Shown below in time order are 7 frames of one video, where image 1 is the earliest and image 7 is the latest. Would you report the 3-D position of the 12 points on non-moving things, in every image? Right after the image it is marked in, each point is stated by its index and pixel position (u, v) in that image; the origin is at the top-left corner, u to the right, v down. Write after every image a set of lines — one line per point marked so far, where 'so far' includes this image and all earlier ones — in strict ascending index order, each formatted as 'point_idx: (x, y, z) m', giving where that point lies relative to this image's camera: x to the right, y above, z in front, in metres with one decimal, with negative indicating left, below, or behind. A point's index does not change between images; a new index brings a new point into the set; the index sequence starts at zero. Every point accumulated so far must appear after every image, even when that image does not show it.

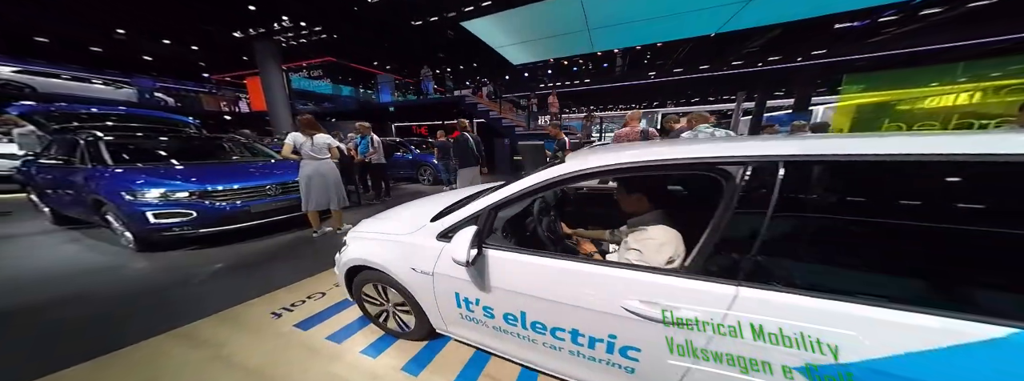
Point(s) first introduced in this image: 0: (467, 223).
0: (-0.3, -0.2, +1.0) m
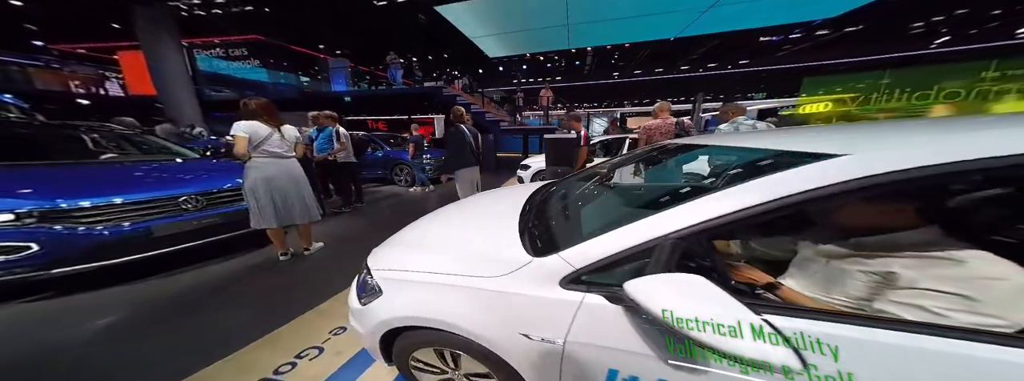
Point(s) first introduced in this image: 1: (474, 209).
0: (+0.2, -0.2, +0.5) m
1: (-0.3, -0.1, +1.4) m
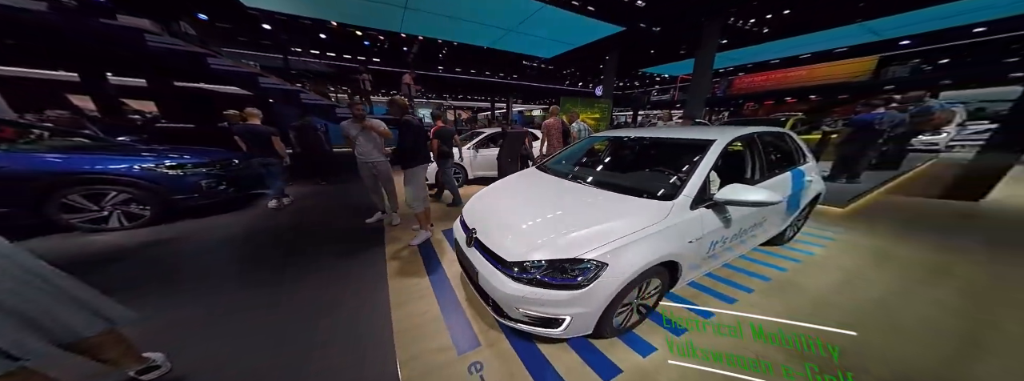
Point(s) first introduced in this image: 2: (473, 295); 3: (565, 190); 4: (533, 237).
0: (+1.3, 0.0, +1.5) m
1: (+0.2, -0.1, +1.7) m
2: (-0.2, -0.8, +1.7) m
3: (+0.4, 0.0, +1.8) m
4: (+0.1, -0.3, +1.2) m
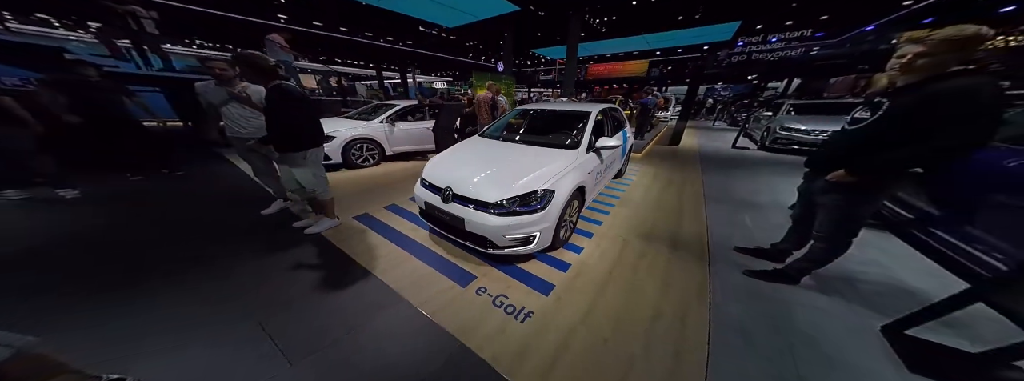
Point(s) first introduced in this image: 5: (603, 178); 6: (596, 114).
0: (+0.8, +0.5, +2.4) m
1: (-0.2, +0.3, +2.1) m
2: (-0.5, -0.5, +2.1) m
3: (-0.1, +0.4, +2.3) m
4: (-0.1, 0.0, +1.7) m
5: (+1.0, +0.1, +2.7) m
6: (+1.0, +0.9, +2.8) m
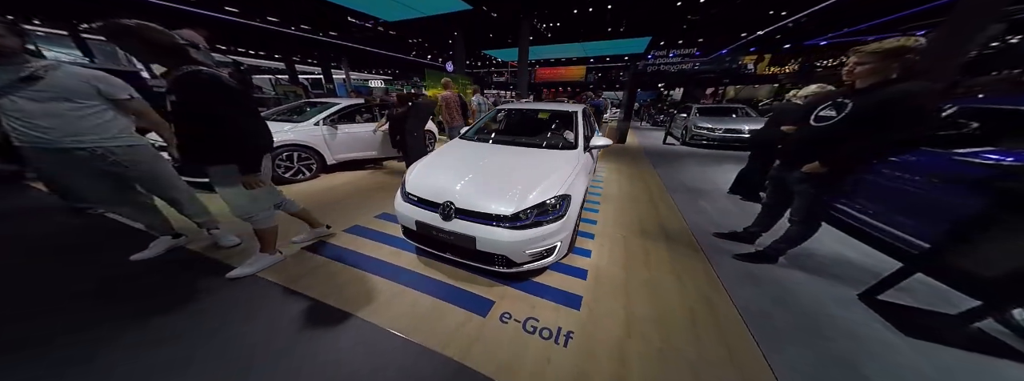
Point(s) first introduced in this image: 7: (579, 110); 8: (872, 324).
0: (+0.7, +0.5, +2.4) m
1: (-0.2, +0.2, +1.9) m
2: (-0.5, -0.6, +1.8) m
3: (-0.2, +0.3, +2.1) m
4: (0.0, 0.0, +1.5) m
5: (+0.8, +0.1, +2.7) m
6: (+0.7, +0.9, +2.8) m
7: (+0.8, +1.0, +2.8) m
8: (+1.8, -0.7, +1.1) m
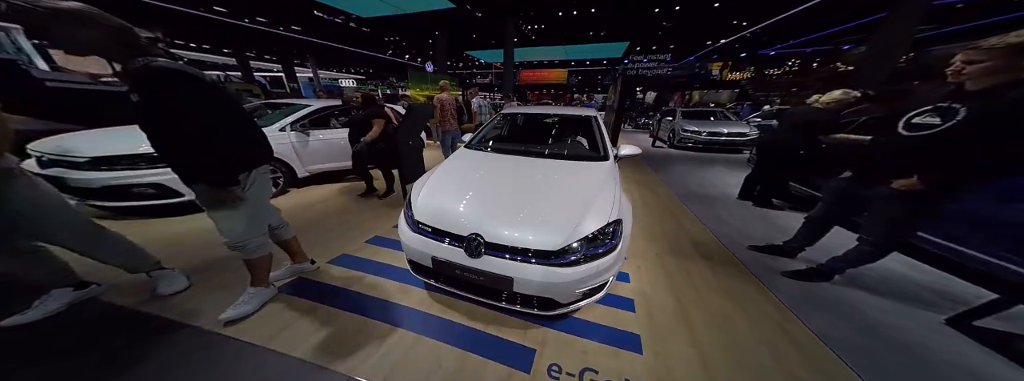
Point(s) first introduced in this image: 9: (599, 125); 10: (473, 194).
0: (+0.8, +0.4, +2.2) m
1: (-0.1, +0.1, +1.6) m
2: (-0.3, -0.8, +1.5) m
3: (0.0, +0.2, +1.8) m
4: (+0.2, -0.1, +1.3) m
5: (+0.9, 0.0, +2.5) m
6: (+0.8, +0.8, +2.6) m
7: (+0.8, +0.9, +2.7) m
8: (+2.1, -0.7, +1.0) m
9: (+0.8, +0.7, +2.5) m
10: (-0.3, 0.0, +1.5) m
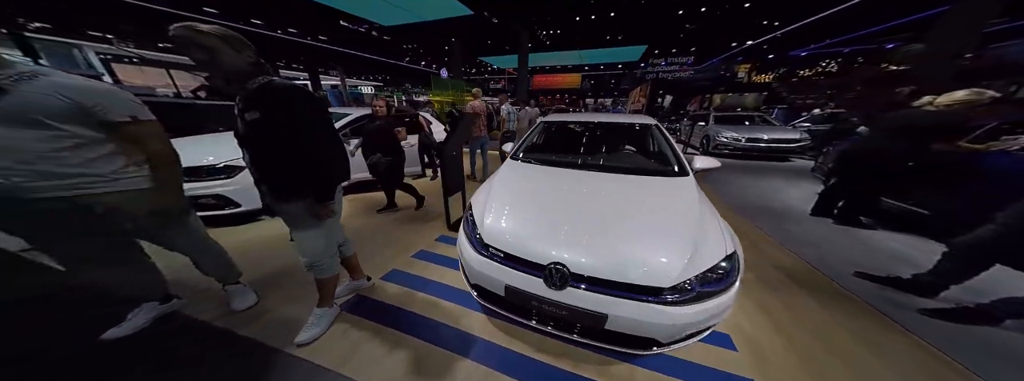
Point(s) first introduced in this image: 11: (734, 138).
0: (+1.3, +0.3, +2.0) m
1: (+0.4, 0.0, +1.5) m
2: (+0.2, -0.9, +1.3) m
3: (+0.5, +0.1, +1.7) m
4: (+0.7, -0.3, +1.1) m
5: (+1.5, -0.1, +2.3) m
6: (+1.4, +0.7, +2.4) m
7: (+1.4, +0.7, +2.5) m
8: (+2.5, -0.9, +0.8) m
9: (+1.3, +0.6, +2.3) m
10: (+0.2, -0.1, +1.3) m
11: (+5.5, +1.3, +5.6) m
